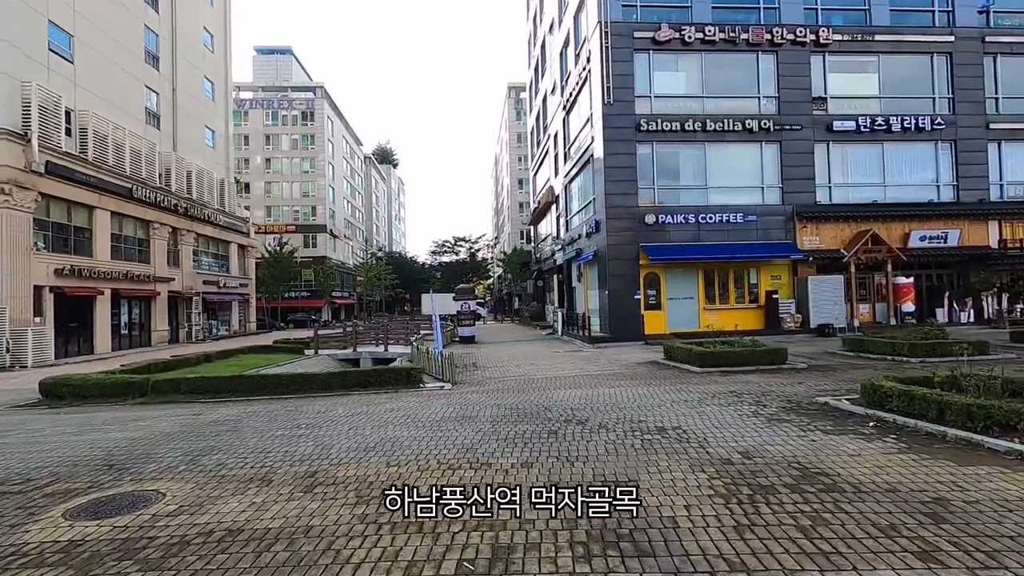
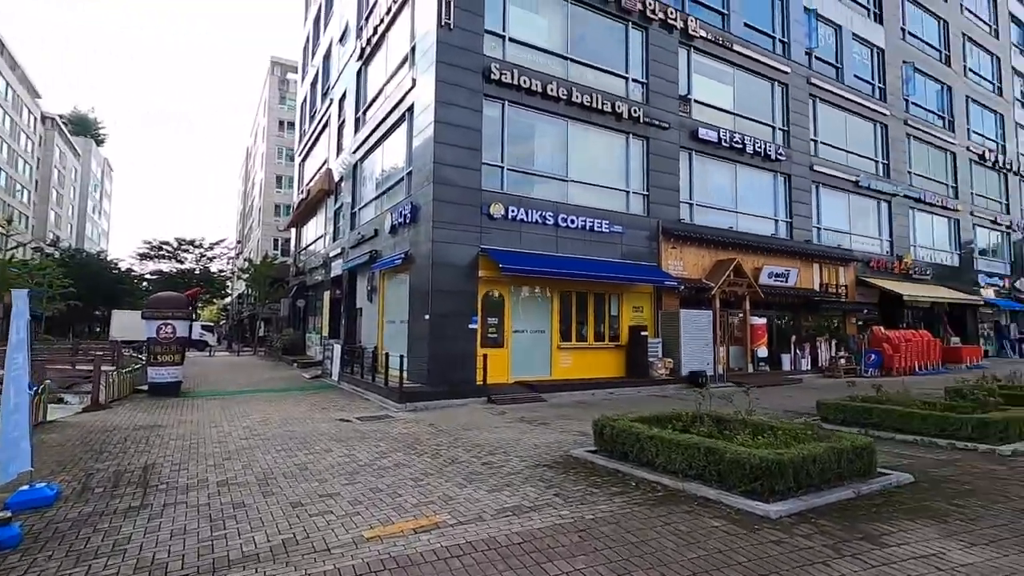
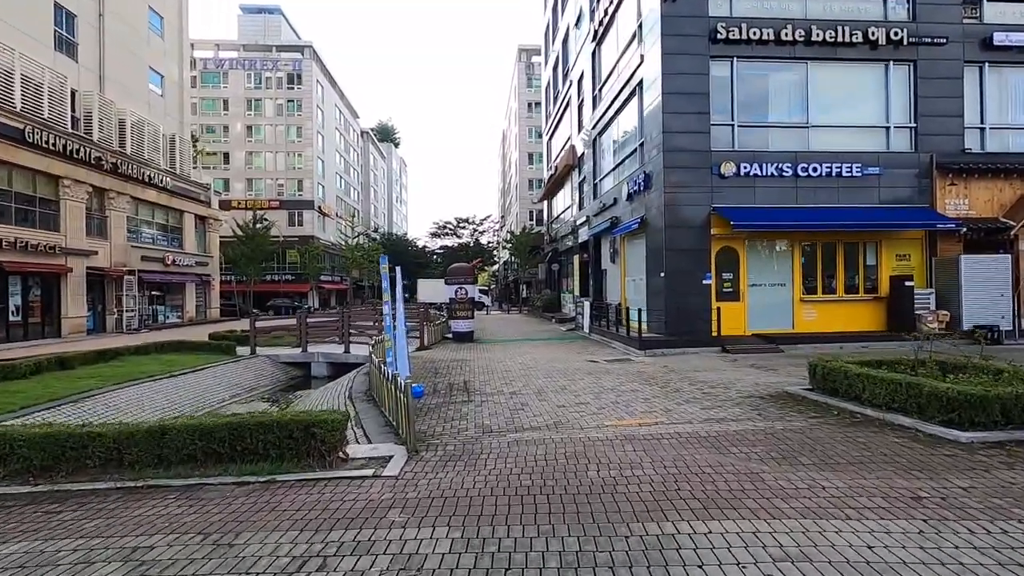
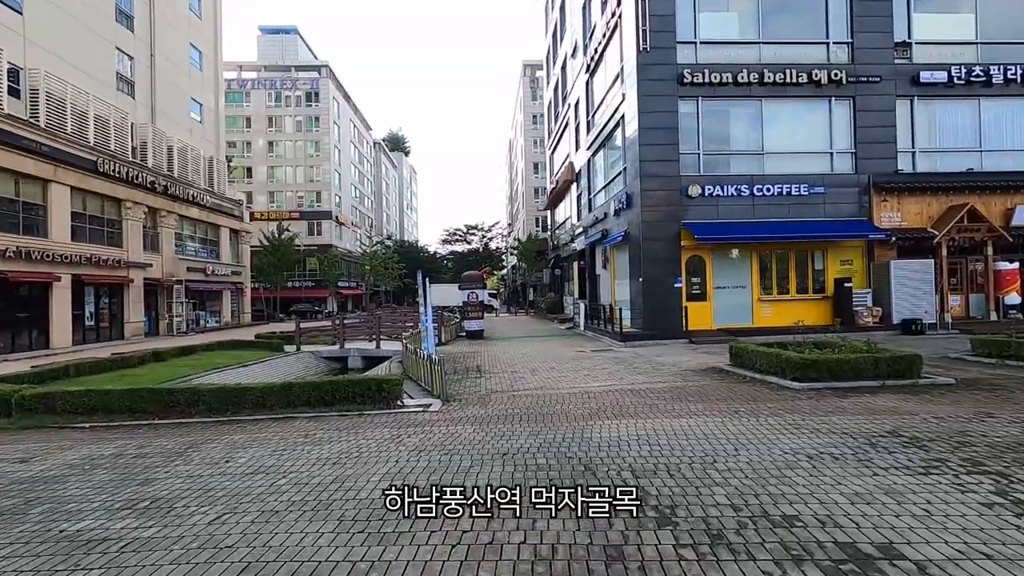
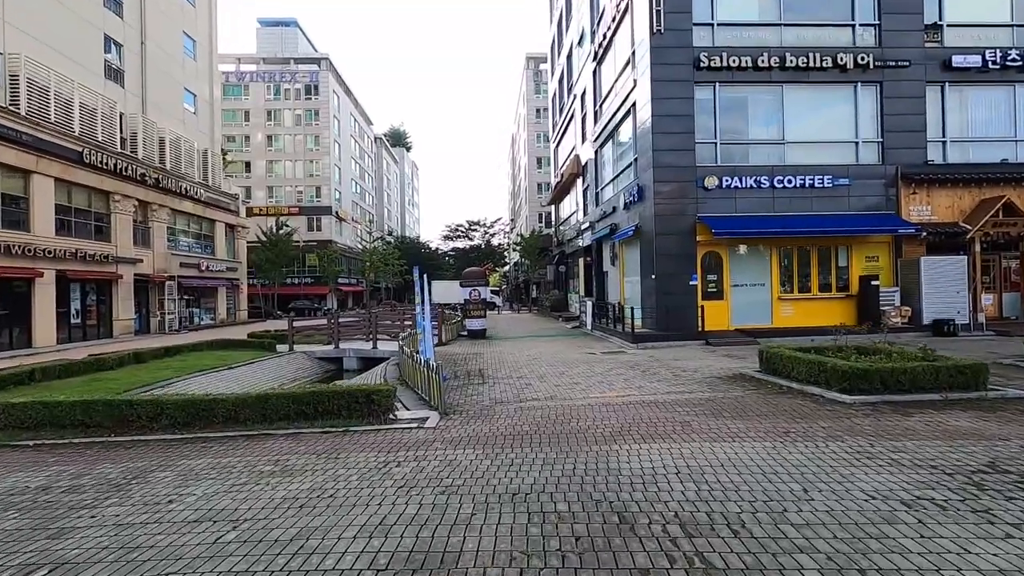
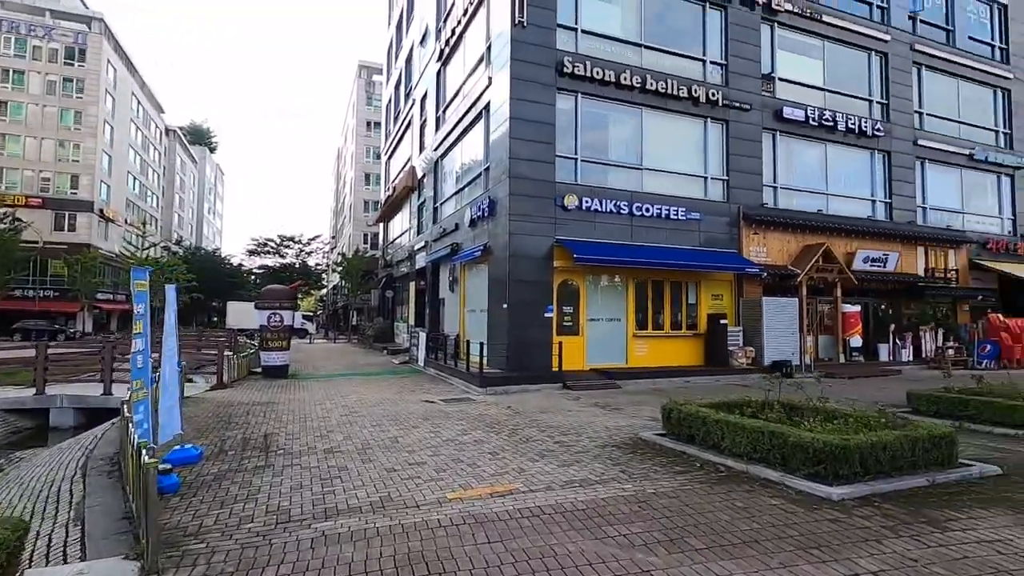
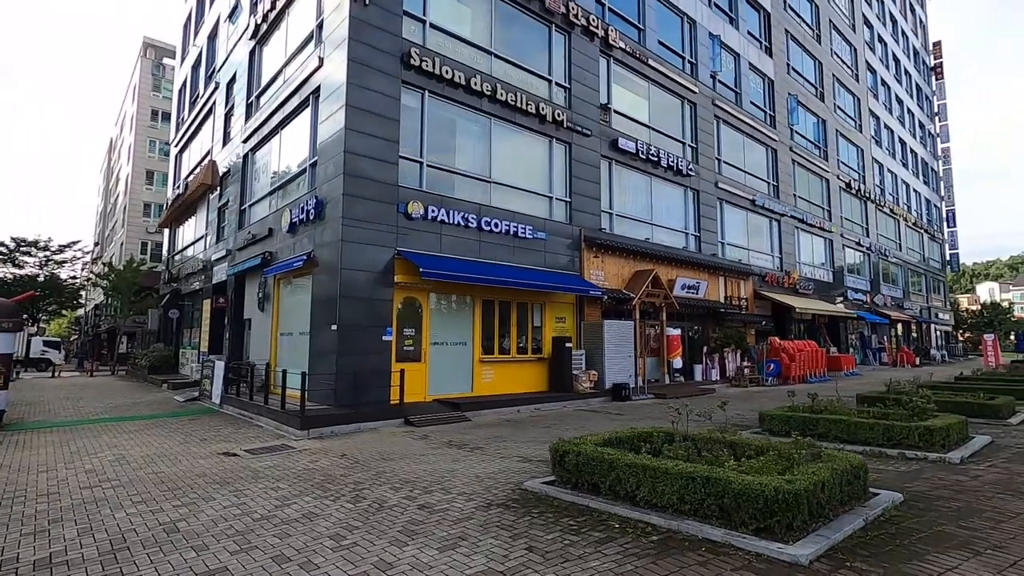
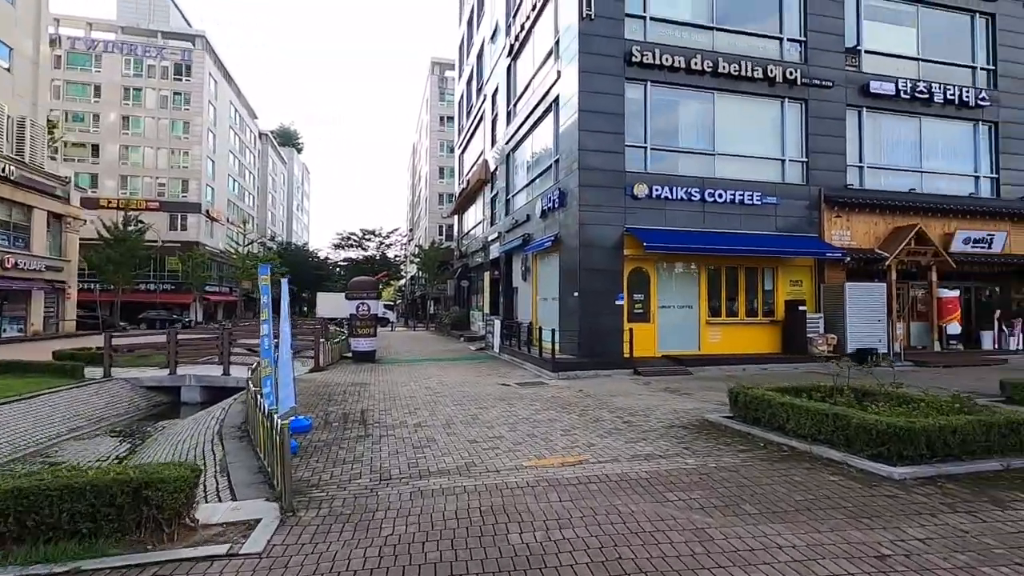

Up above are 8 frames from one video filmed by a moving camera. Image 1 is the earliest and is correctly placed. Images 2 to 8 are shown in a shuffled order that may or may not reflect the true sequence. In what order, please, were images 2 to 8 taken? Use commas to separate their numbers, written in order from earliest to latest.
4, 5, 3, 8, 6, 2, 7
